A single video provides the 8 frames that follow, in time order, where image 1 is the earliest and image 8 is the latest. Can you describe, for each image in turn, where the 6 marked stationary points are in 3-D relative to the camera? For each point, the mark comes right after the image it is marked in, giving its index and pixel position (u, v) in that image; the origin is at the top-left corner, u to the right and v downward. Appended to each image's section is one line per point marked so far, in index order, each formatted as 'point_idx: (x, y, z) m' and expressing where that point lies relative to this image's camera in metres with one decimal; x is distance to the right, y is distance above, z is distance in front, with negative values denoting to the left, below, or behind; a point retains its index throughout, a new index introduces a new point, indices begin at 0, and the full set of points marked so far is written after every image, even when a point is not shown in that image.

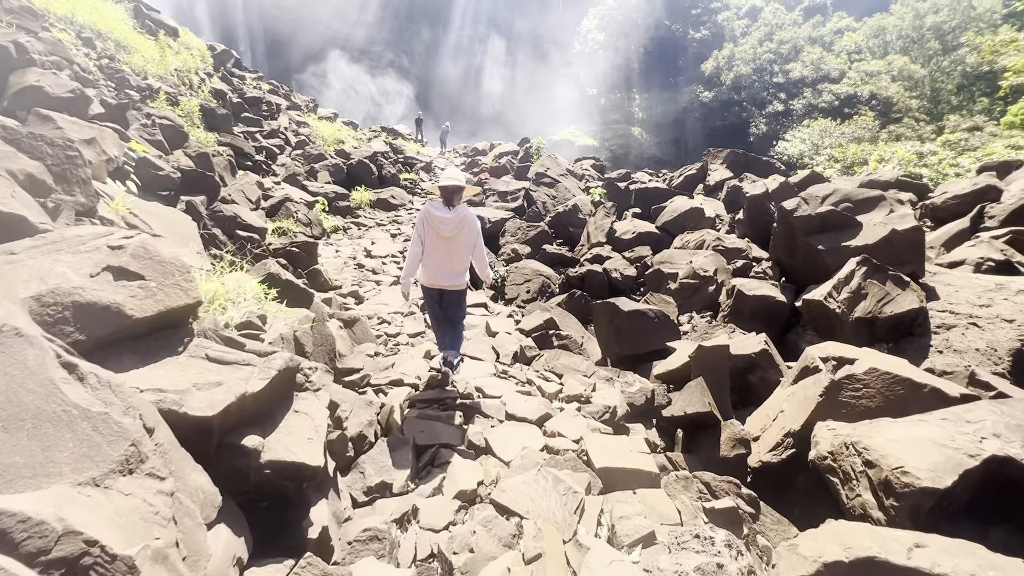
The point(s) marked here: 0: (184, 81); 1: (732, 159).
0: (-11.7, +7.4, +16.9) m
1: (+7.2, +4.2, +15.6) m
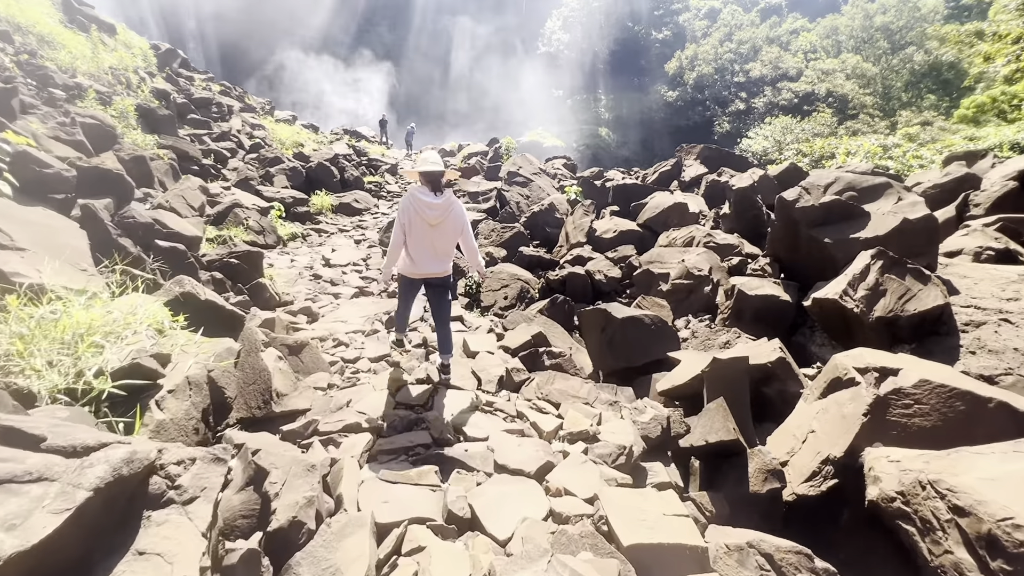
0: (-12.8, +6.8, +15.5) m
1: (+6.2, +4.3, +15.3) m
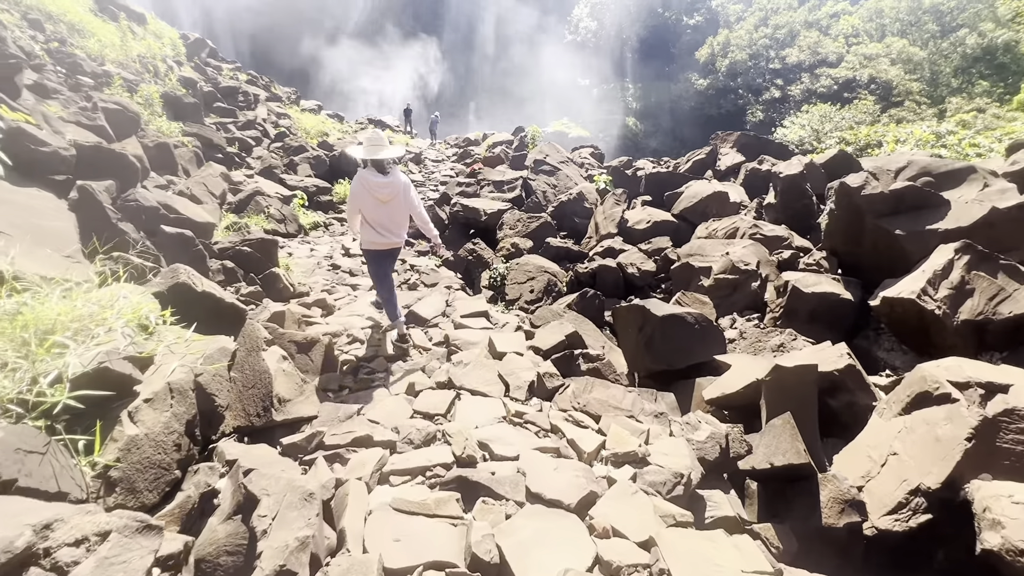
0: (-11.9, +7.2, +15.6) m
1: (+7.0, +4.4, +14.5) m
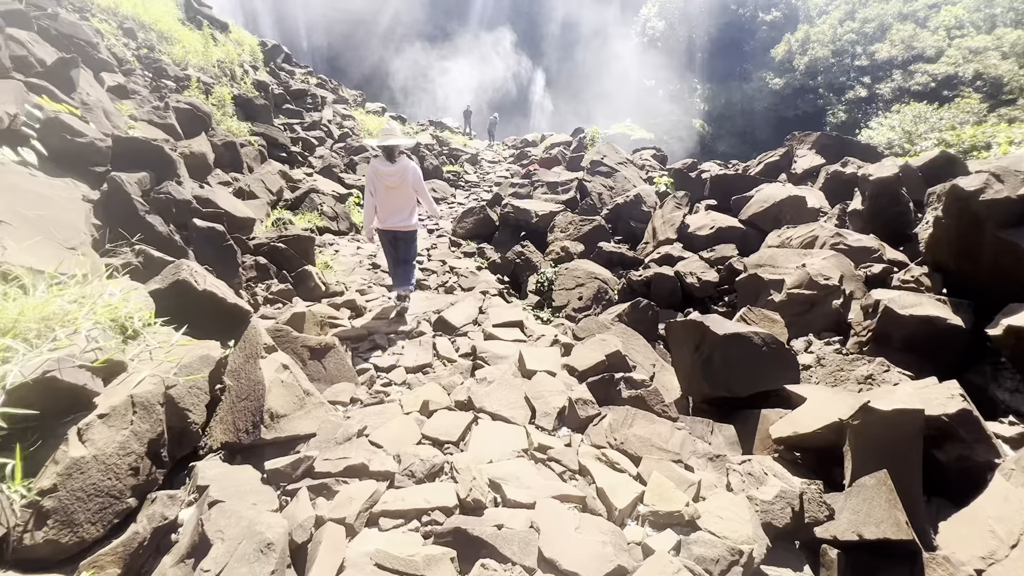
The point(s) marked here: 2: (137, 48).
0: (-9.9, +7.5, +16.5) m
1: (+8.7, +4.0, +13.2) m
2: (-10.6, +6.8, +13.4) m
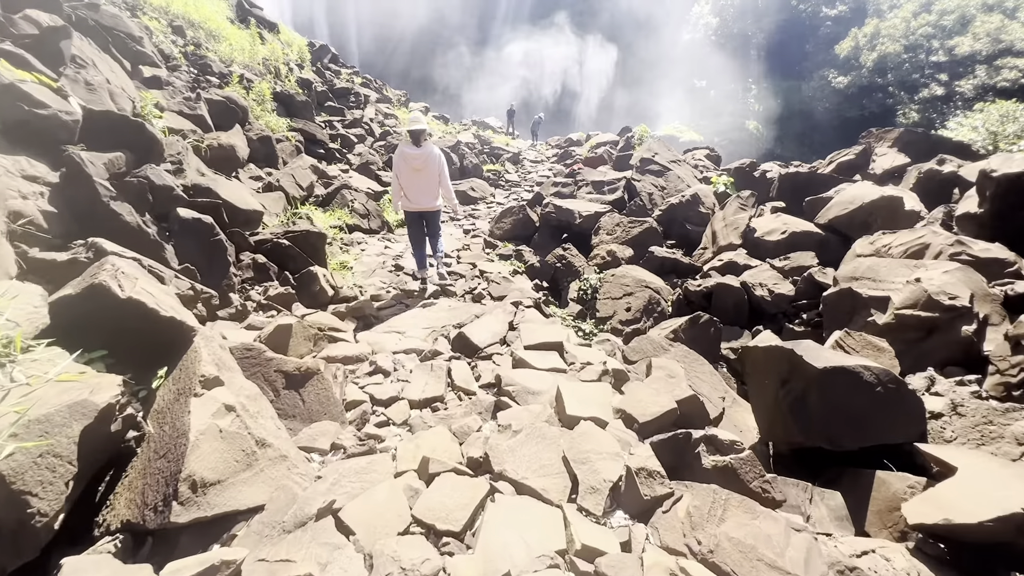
0: (-8.4, +7.6, +16.5) m
1: (+9.8, +3.6, +11.6) m
2: (-9.3, +6.9, +13.5) m
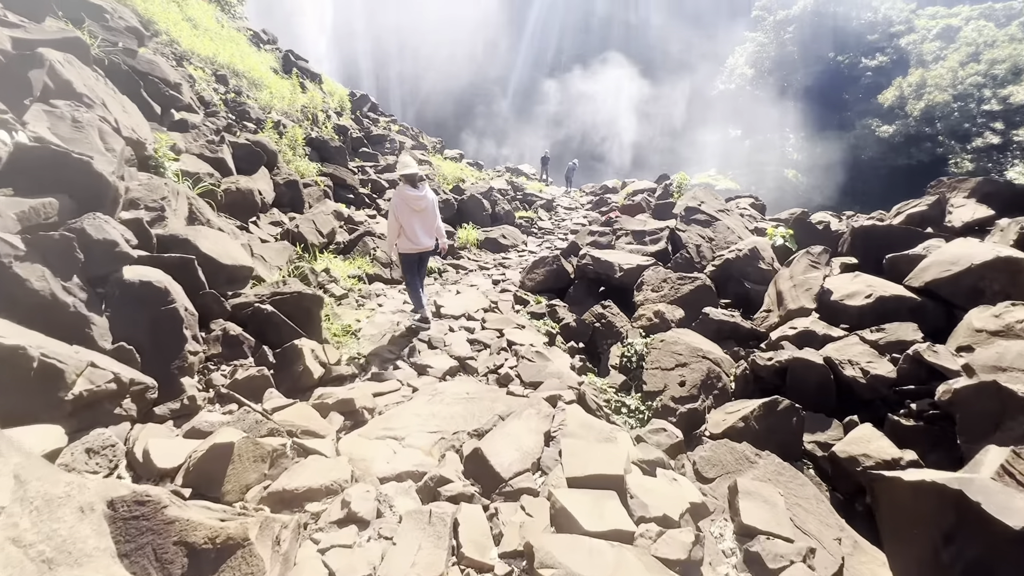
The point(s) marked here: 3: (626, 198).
0: (-7.2, +6.0, +16.7) m
1: (+10.5, +2.1, +10.4) m
2: (-8.3, +5.7, +13.7) m
3: (+4.1, +3.3, +17.2) m
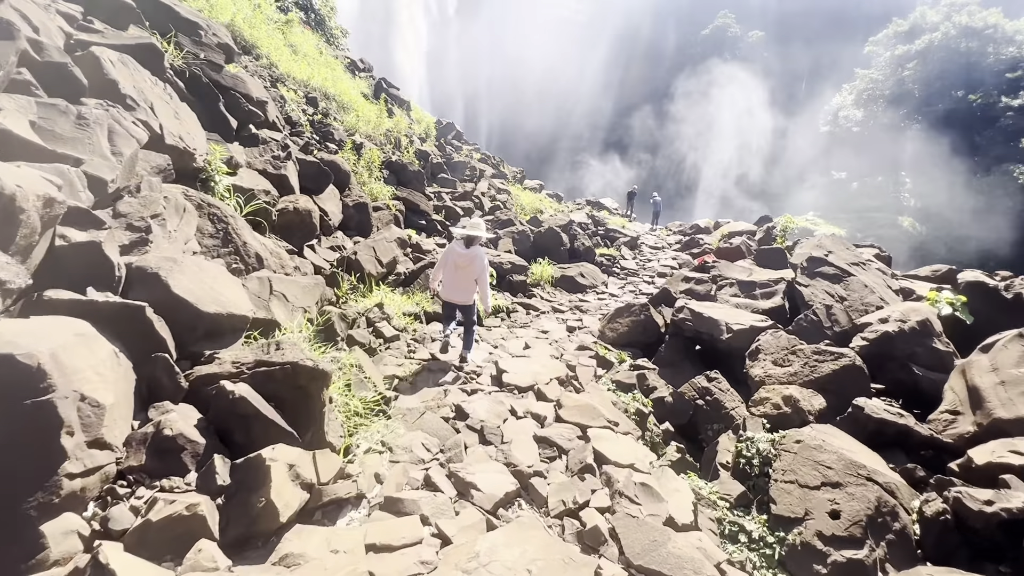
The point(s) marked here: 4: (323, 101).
0: (-4.2, +5.2, +16.6) m
1: (+12.0, +0.4, +7.4) m
2: (-5.7, +5.1, +13.7) m
3: (+6.8, +1.5, +15.2) m
4: (-5.9, +5.8, +14.7) m
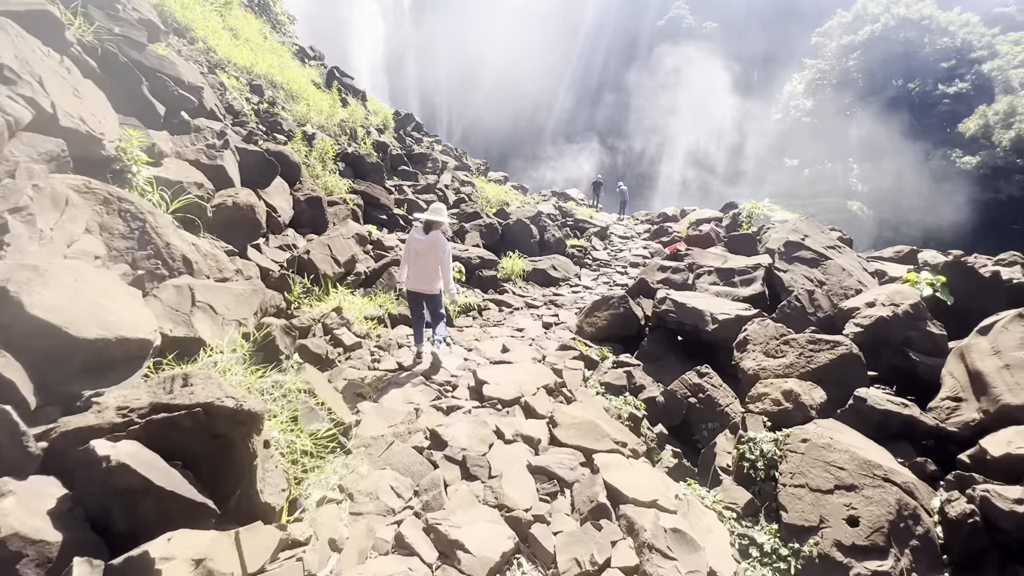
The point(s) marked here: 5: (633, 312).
0: (-5.4, +5.1, +15.6) m
1: (+11.6, +0.9, +7.7) m
2: (-6.8, +5.0, +12.6) m
3: (+5.8, +1.9, +15.1) m
4: (-7.0, +5.7, +13.6) m
5: (+1.9, -0.4, +7.2) m
